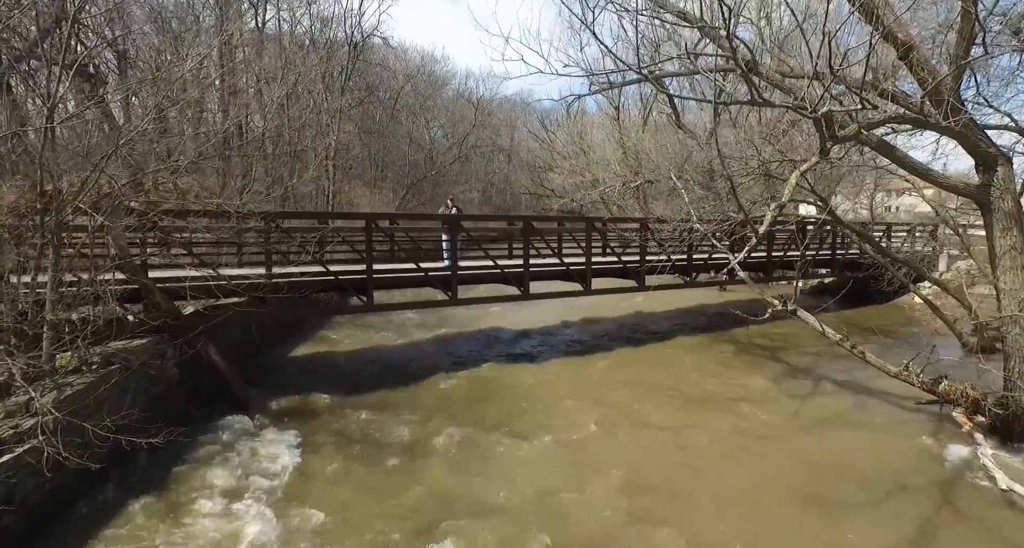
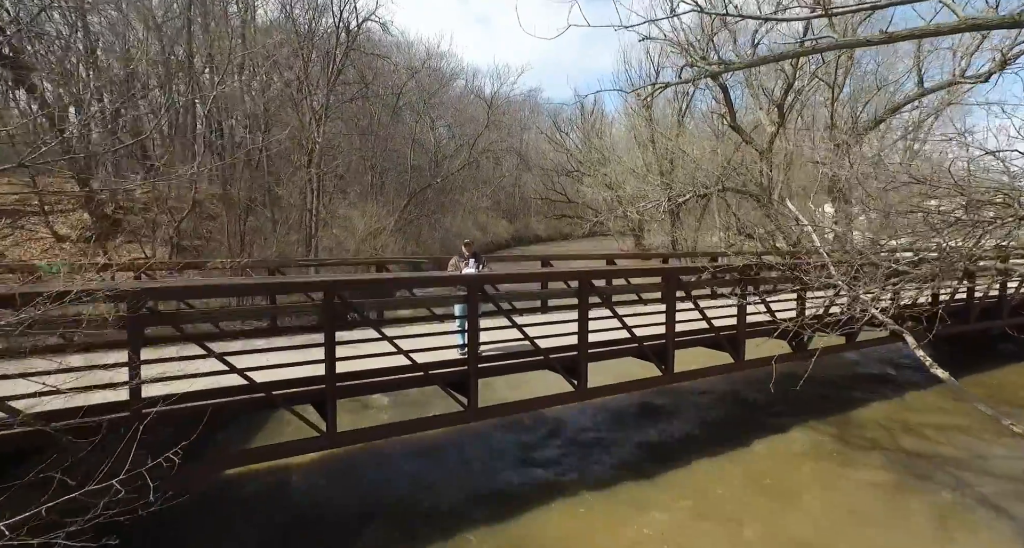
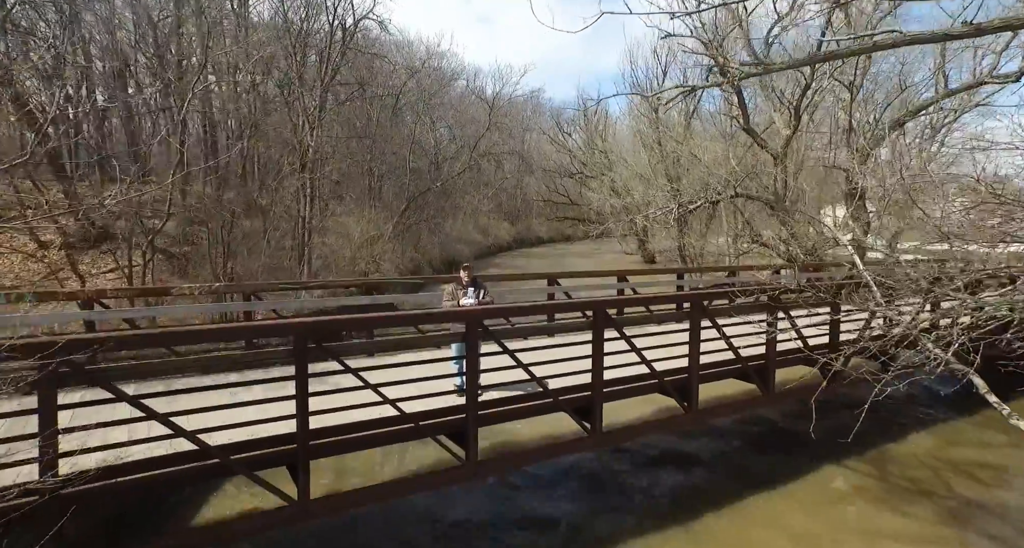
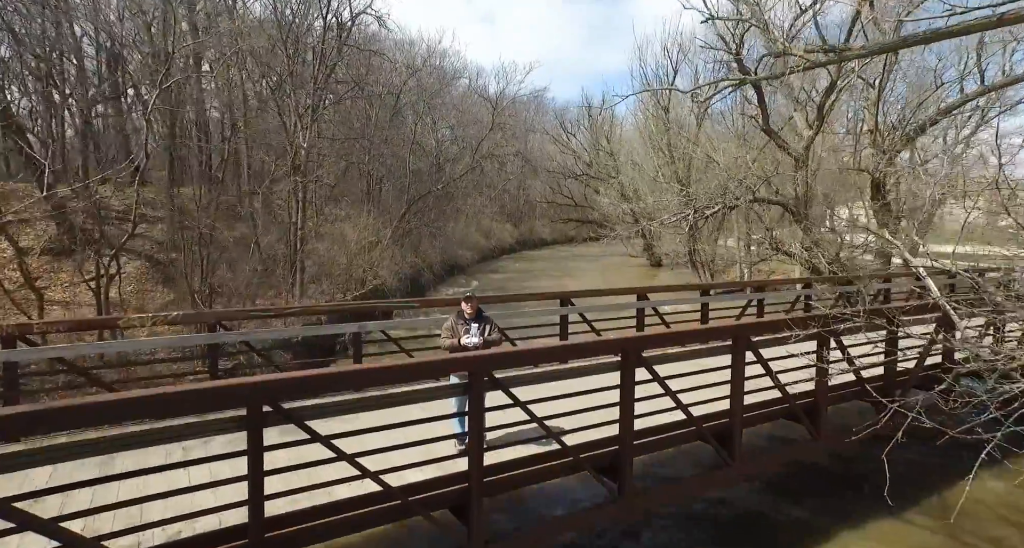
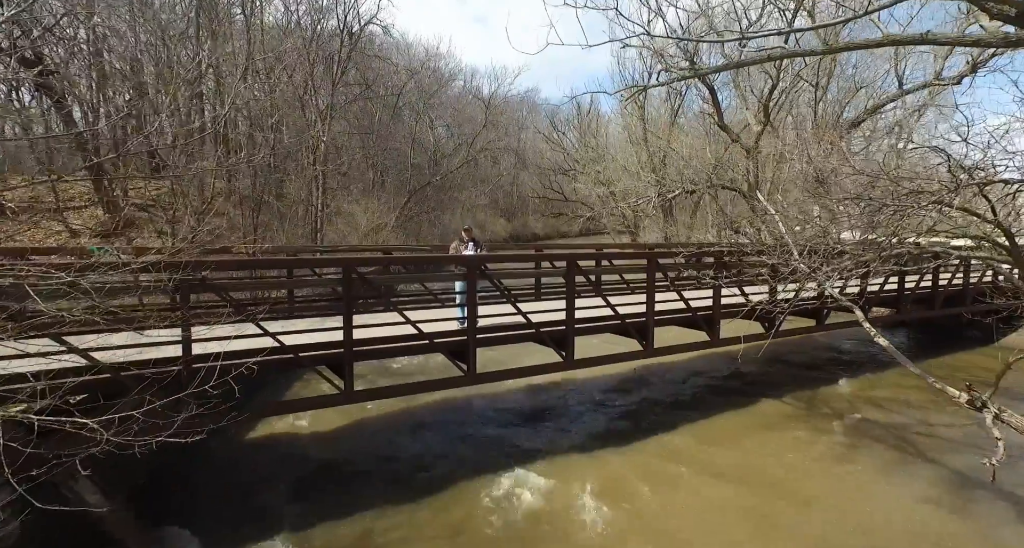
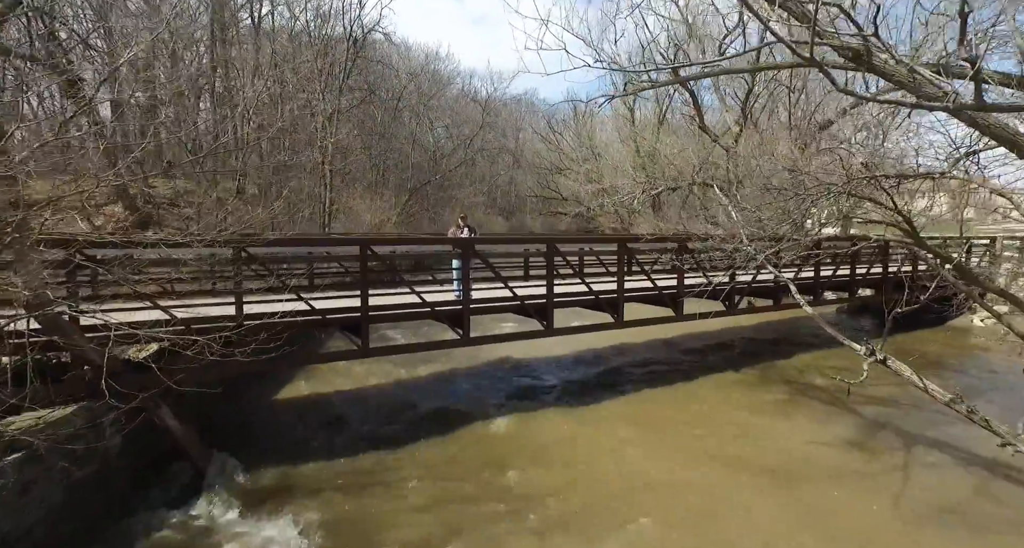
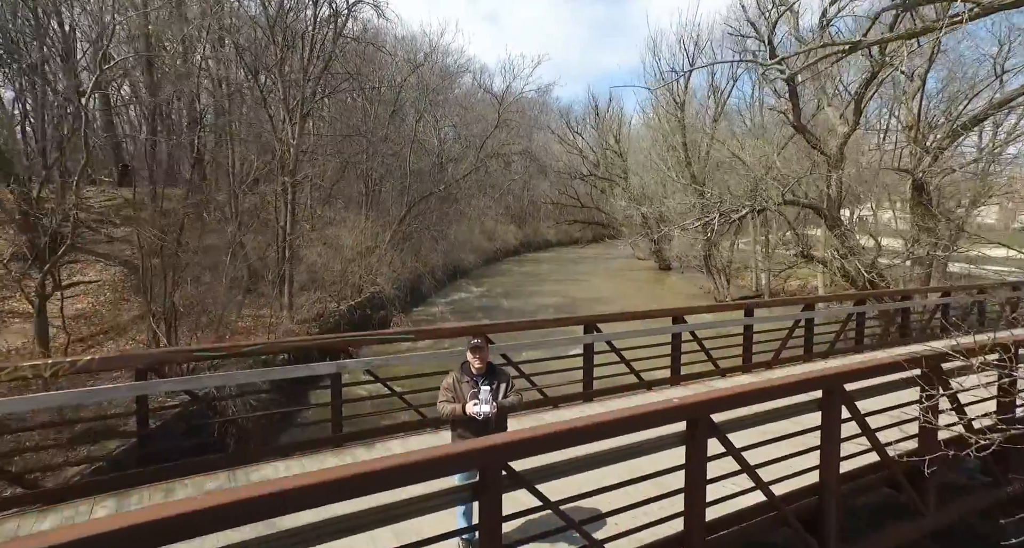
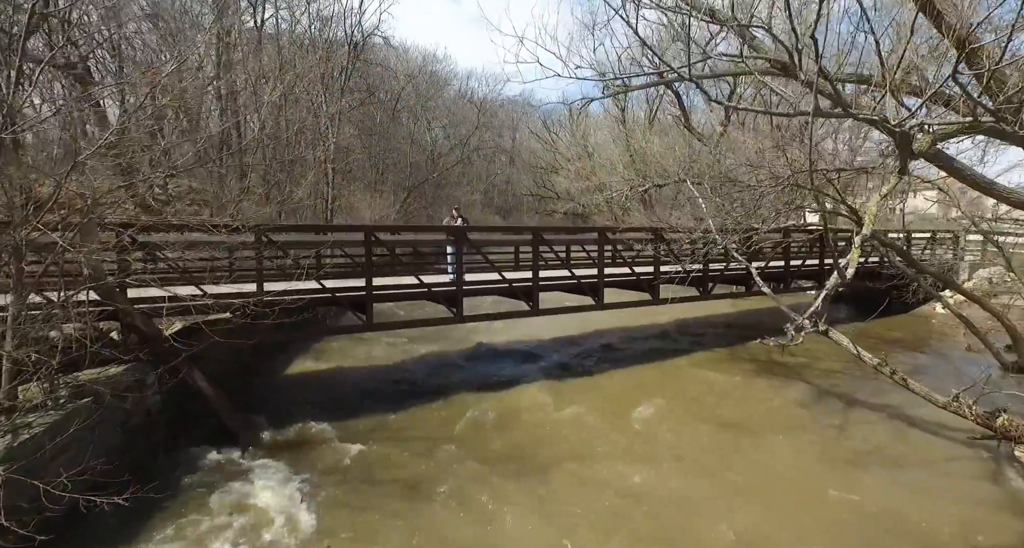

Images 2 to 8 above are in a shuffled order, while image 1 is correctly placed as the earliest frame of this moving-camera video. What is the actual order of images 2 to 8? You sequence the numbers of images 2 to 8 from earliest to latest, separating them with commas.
8, 6, 5, 2, 3, 4, 7
